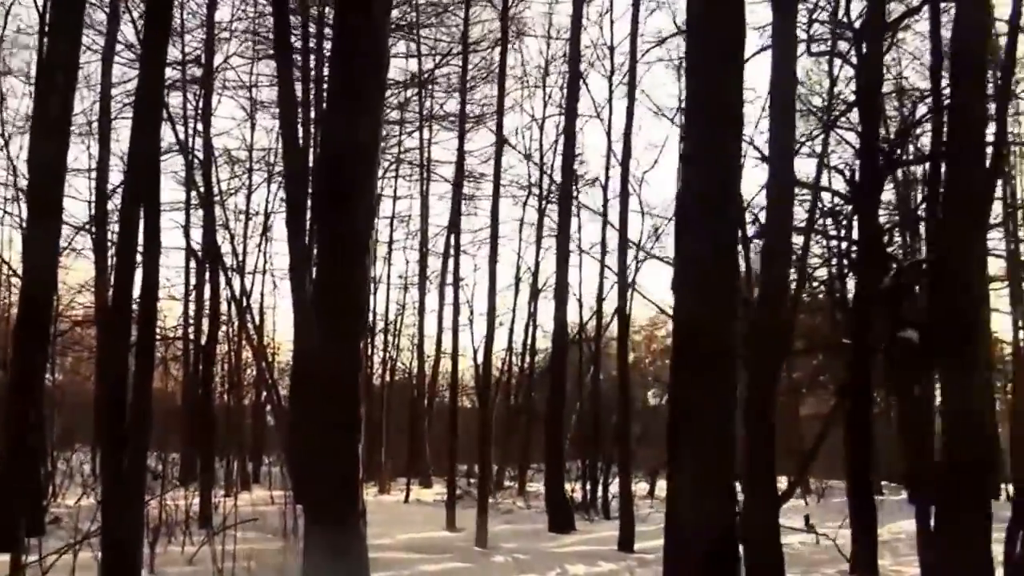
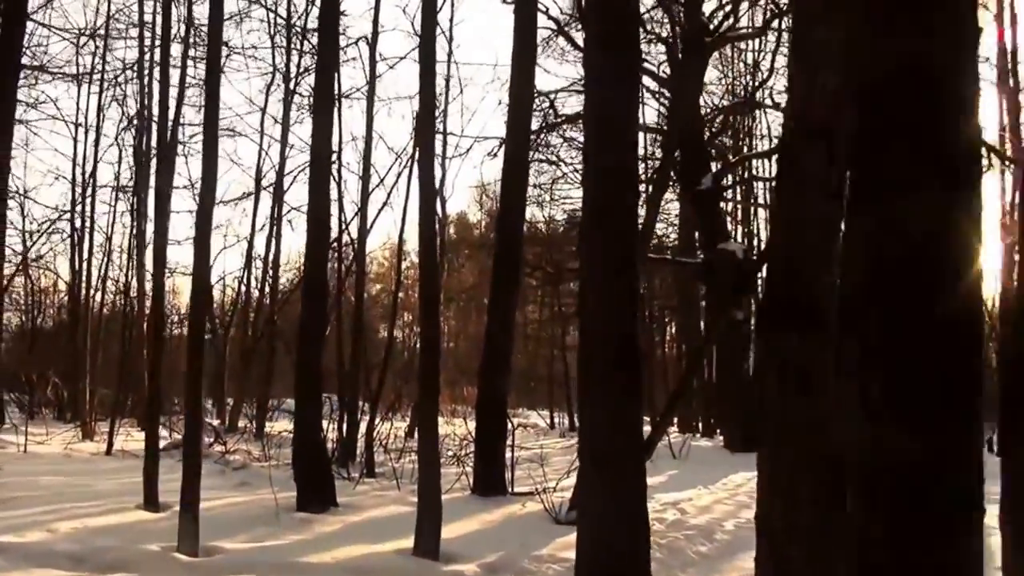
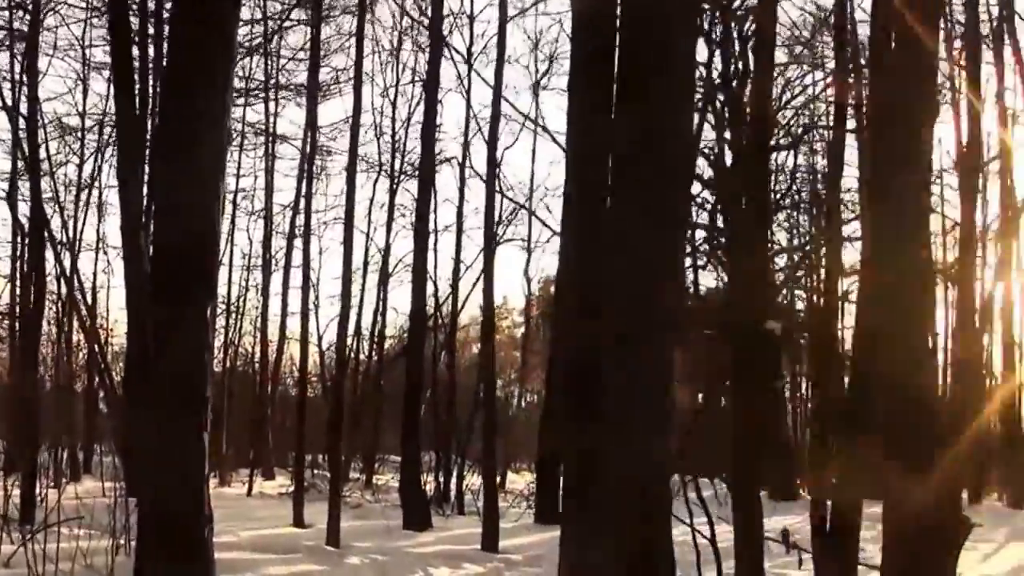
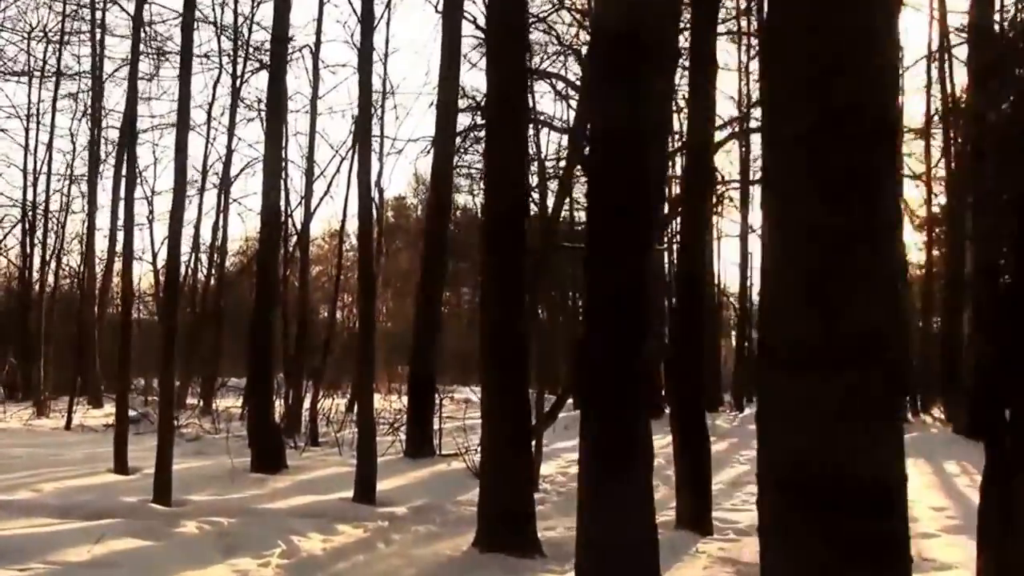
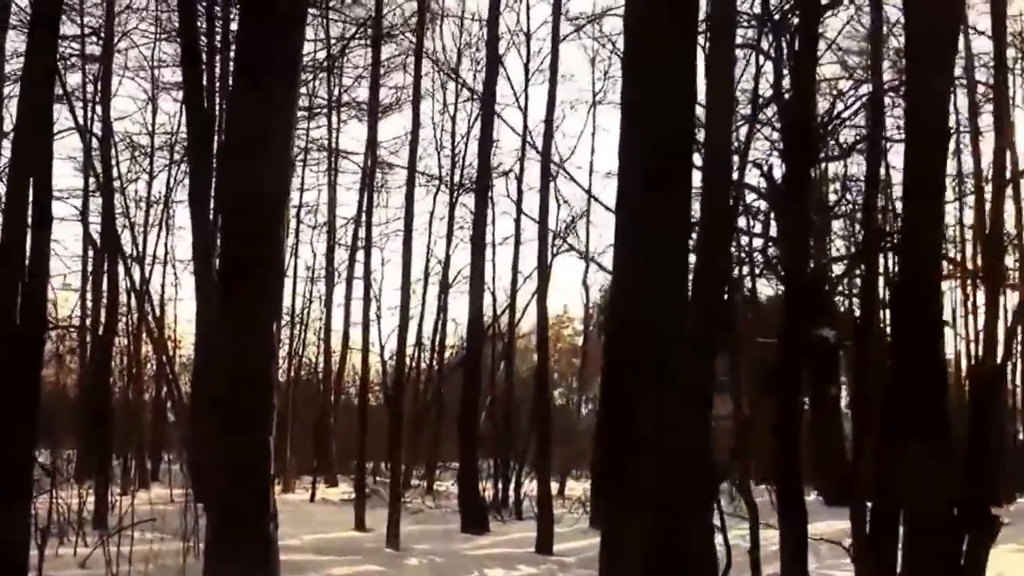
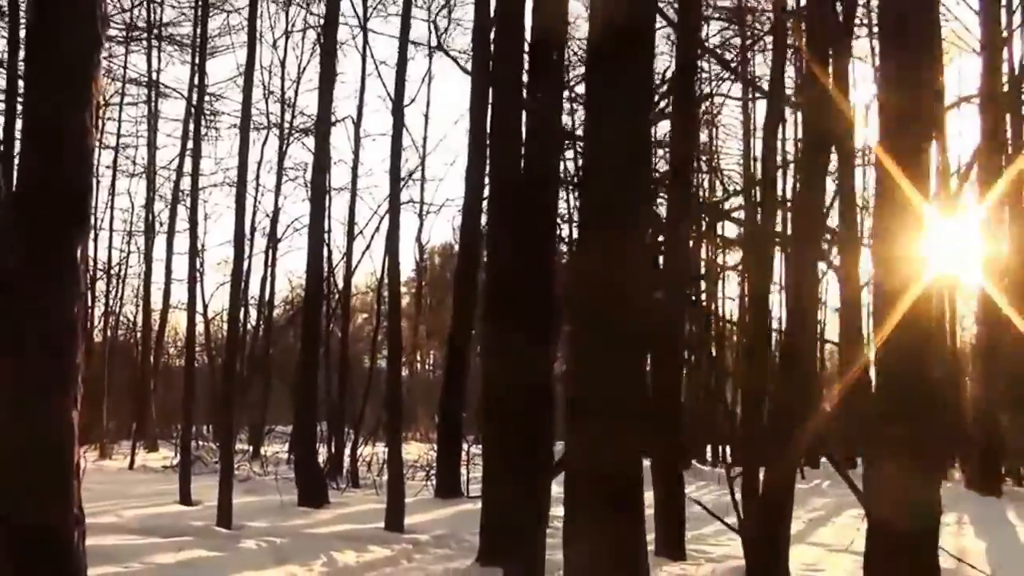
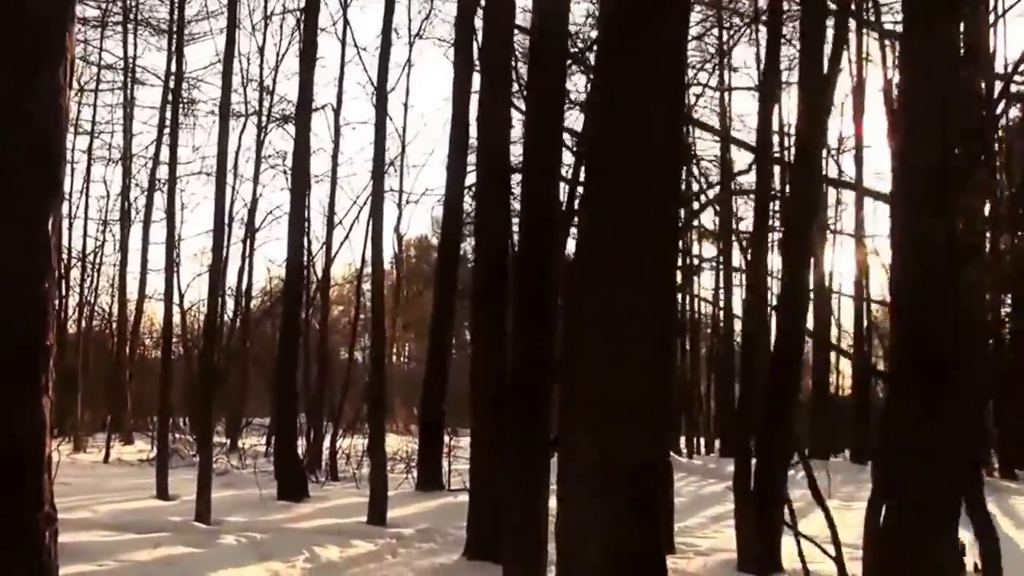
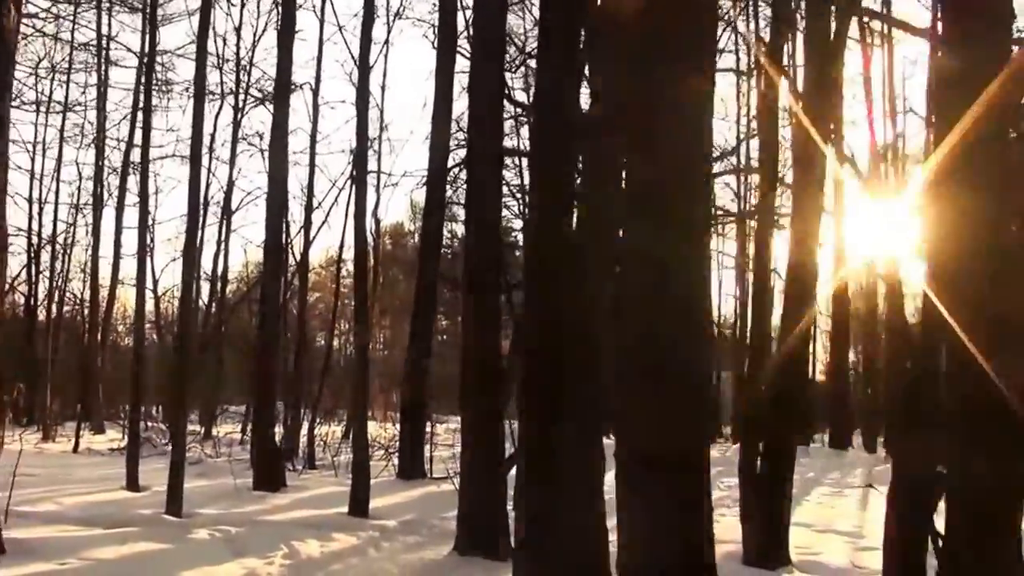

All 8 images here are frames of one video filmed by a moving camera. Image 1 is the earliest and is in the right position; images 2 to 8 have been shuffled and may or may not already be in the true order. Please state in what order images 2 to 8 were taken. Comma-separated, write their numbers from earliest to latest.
5, 3, 6, 7, 8, 4, 2
